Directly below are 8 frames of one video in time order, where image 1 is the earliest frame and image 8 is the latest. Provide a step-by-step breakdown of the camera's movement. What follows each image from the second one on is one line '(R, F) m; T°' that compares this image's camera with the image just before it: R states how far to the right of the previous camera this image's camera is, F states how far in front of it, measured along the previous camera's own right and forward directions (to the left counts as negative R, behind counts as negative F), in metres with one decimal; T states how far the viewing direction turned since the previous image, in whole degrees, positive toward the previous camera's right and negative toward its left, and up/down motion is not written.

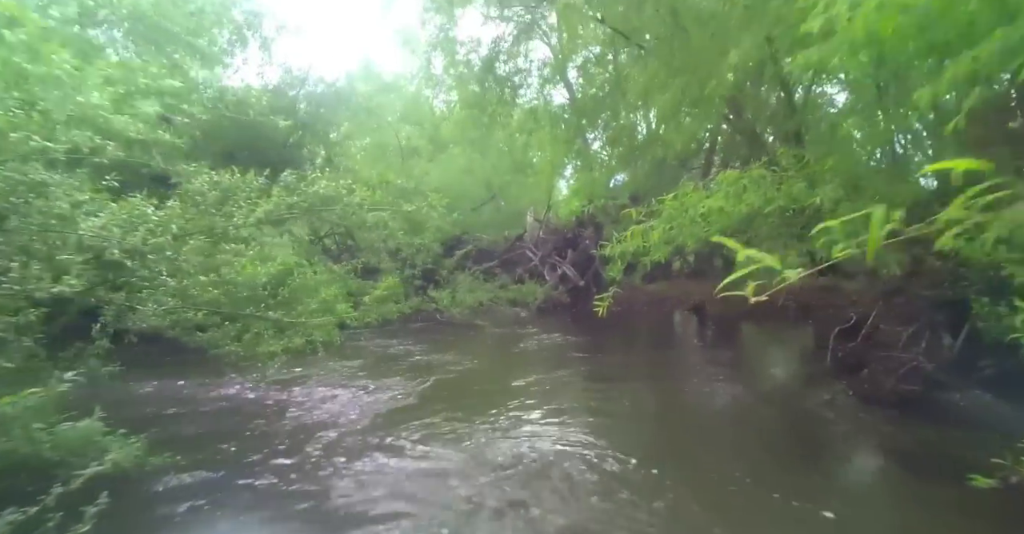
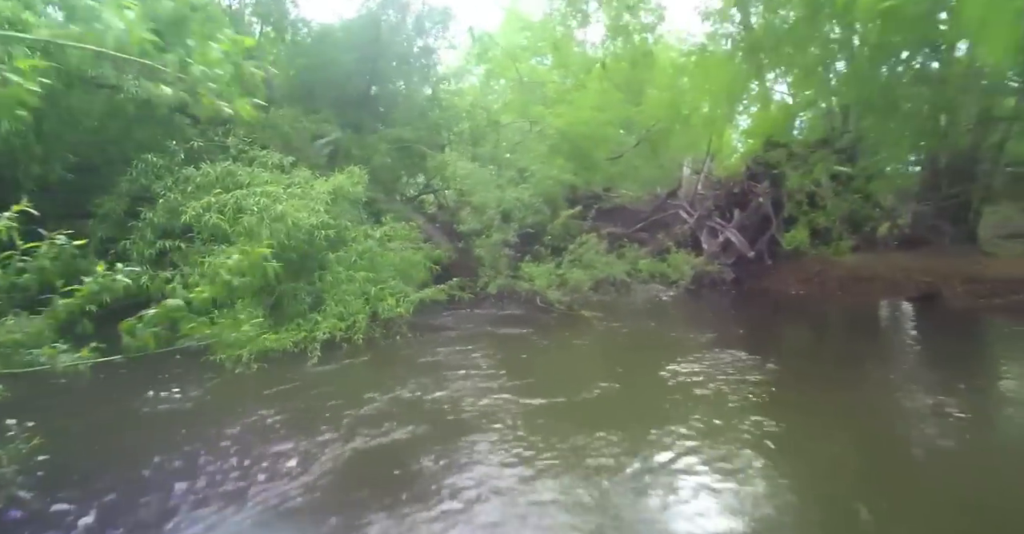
(+0.3, +3.2) m; -15°
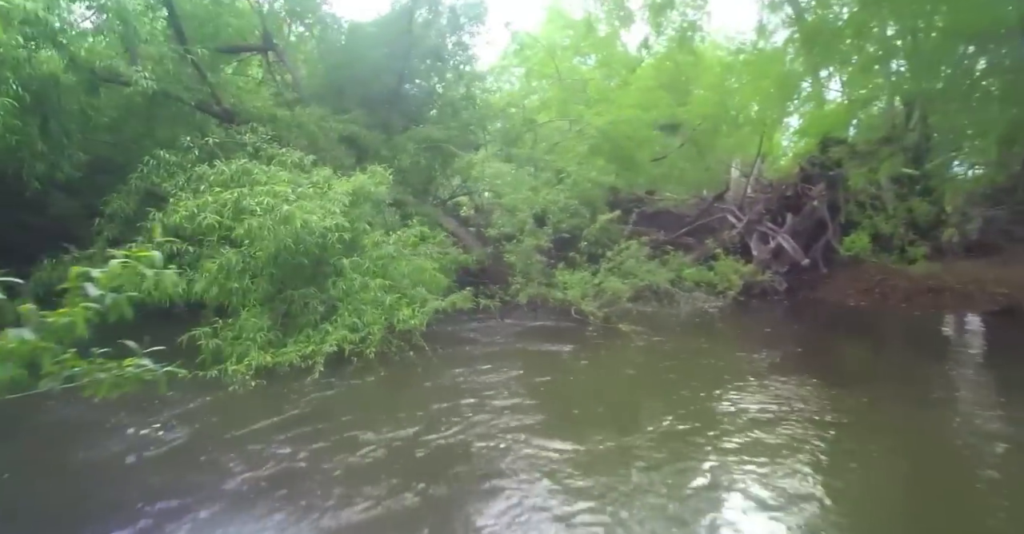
(+0.1, +0.6) m; -4°
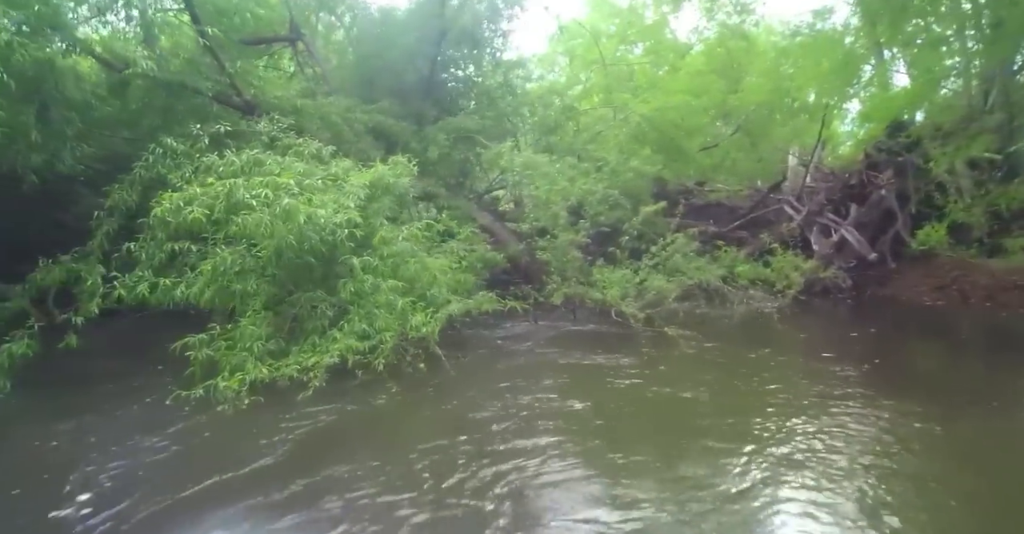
(+0.1, +0.6) m; -4°
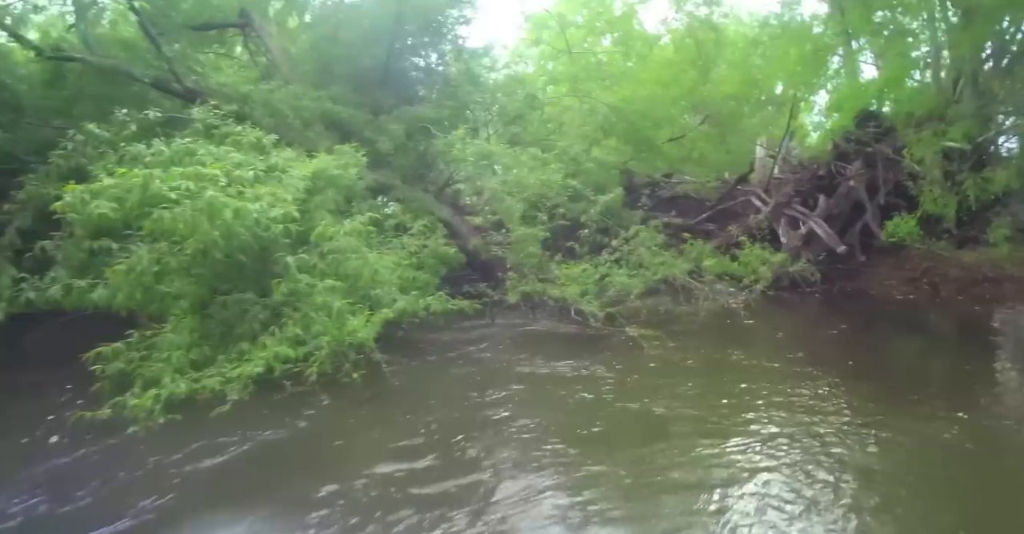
(+0.2, +0.3) m; +2°
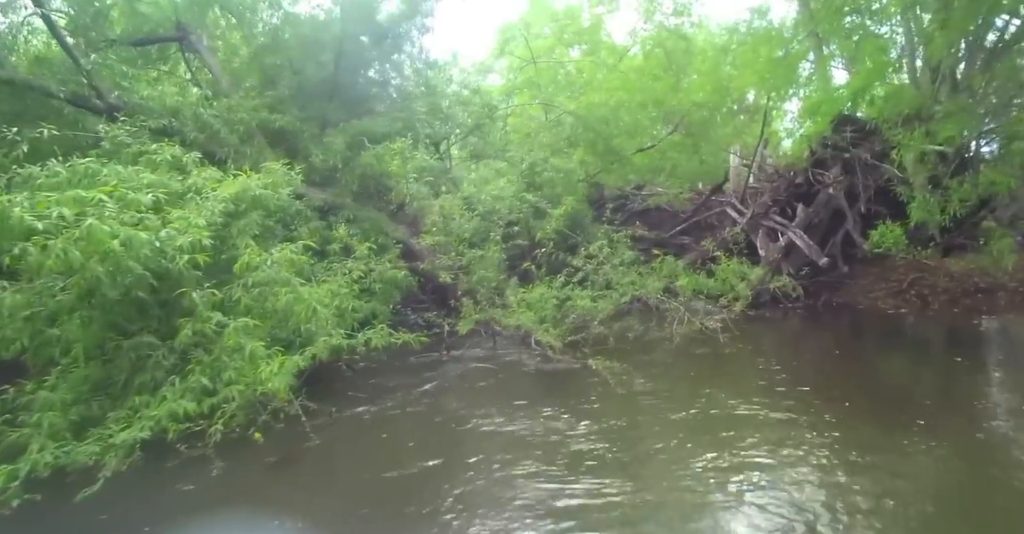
(+0.2, +0.6) m; +2°
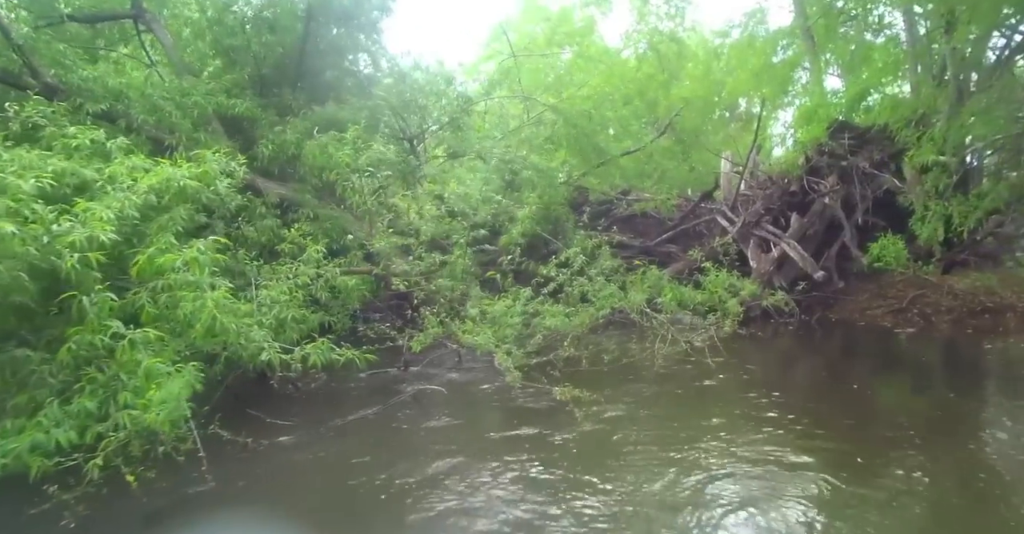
(+0.2, +0.6) m; +1°
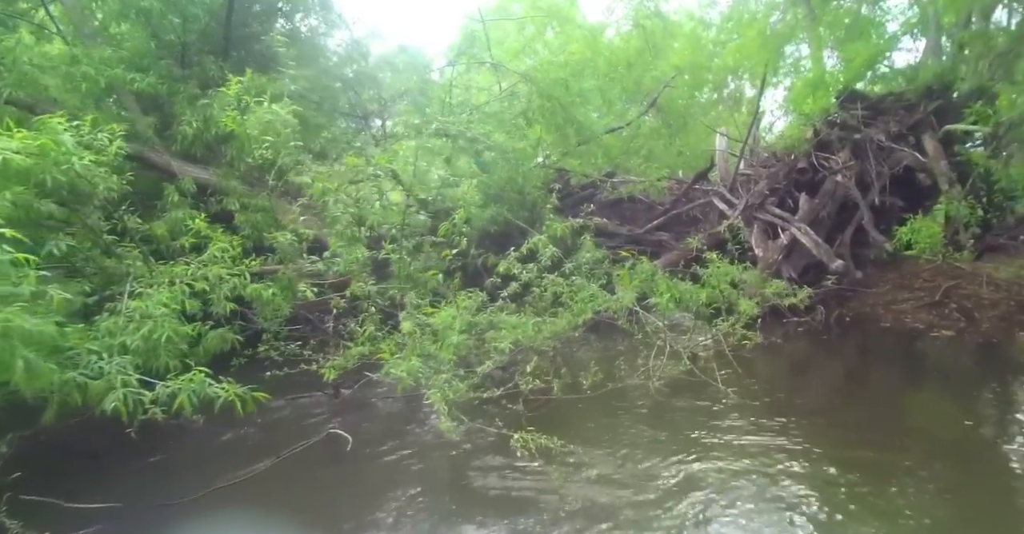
(+0.2, +1.1) m; +1°
